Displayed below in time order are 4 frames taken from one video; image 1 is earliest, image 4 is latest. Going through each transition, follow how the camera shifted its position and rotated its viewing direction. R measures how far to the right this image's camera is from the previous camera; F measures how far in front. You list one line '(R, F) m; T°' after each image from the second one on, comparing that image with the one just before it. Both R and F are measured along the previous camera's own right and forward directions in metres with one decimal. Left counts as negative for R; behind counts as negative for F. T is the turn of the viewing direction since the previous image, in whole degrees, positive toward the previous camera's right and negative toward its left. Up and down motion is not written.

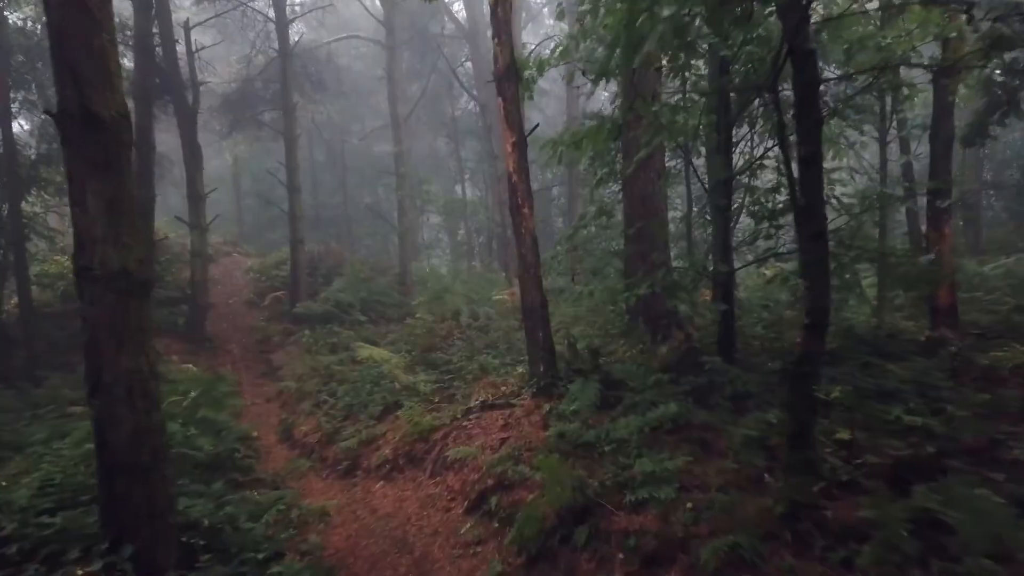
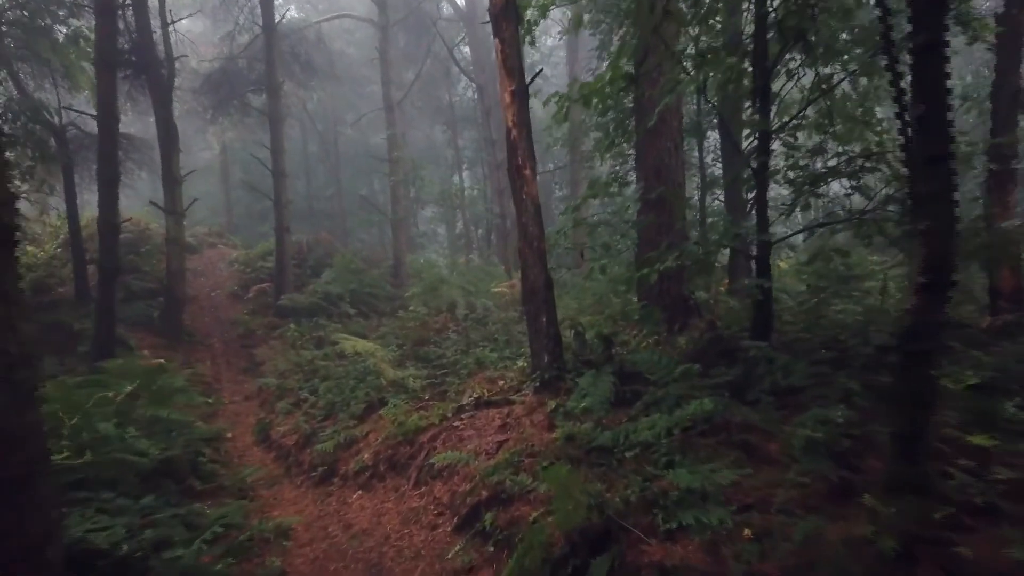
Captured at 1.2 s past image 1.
(0.0, +1.2) m; 0°
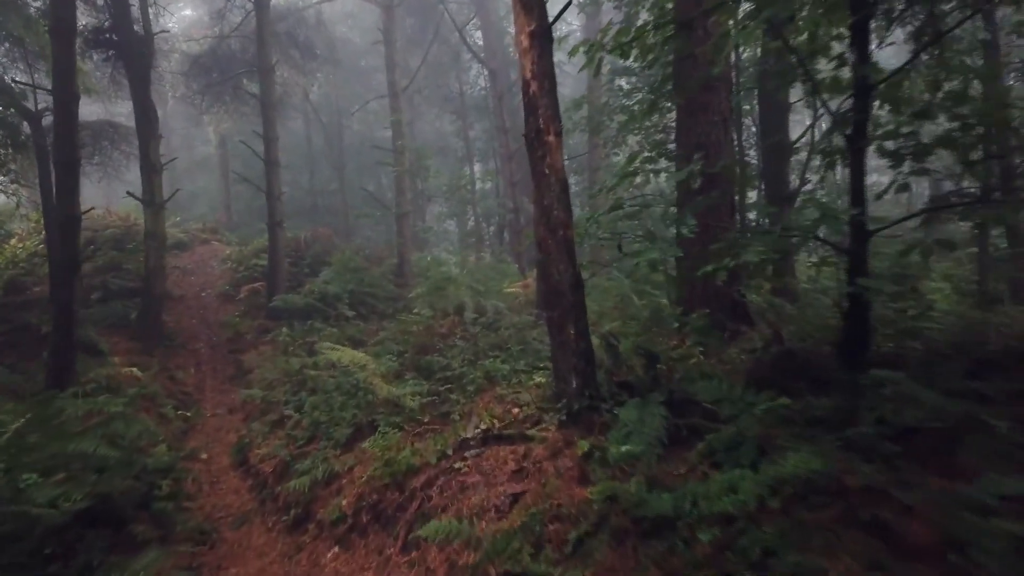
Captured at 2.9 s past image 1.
(0.0, +1.6) m; -1°
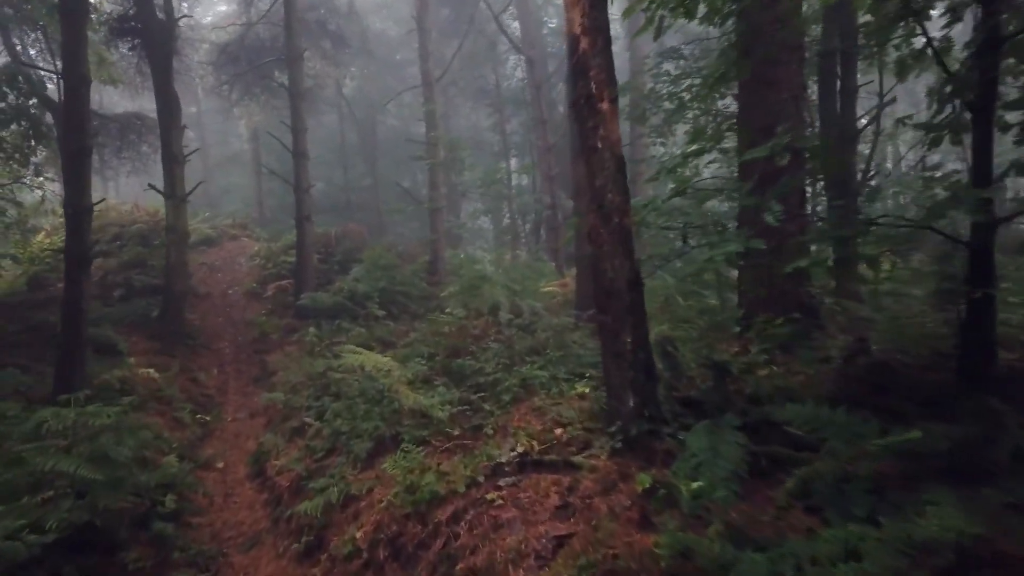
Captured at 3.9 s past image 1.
(0.0, +0.9) m; -2°
